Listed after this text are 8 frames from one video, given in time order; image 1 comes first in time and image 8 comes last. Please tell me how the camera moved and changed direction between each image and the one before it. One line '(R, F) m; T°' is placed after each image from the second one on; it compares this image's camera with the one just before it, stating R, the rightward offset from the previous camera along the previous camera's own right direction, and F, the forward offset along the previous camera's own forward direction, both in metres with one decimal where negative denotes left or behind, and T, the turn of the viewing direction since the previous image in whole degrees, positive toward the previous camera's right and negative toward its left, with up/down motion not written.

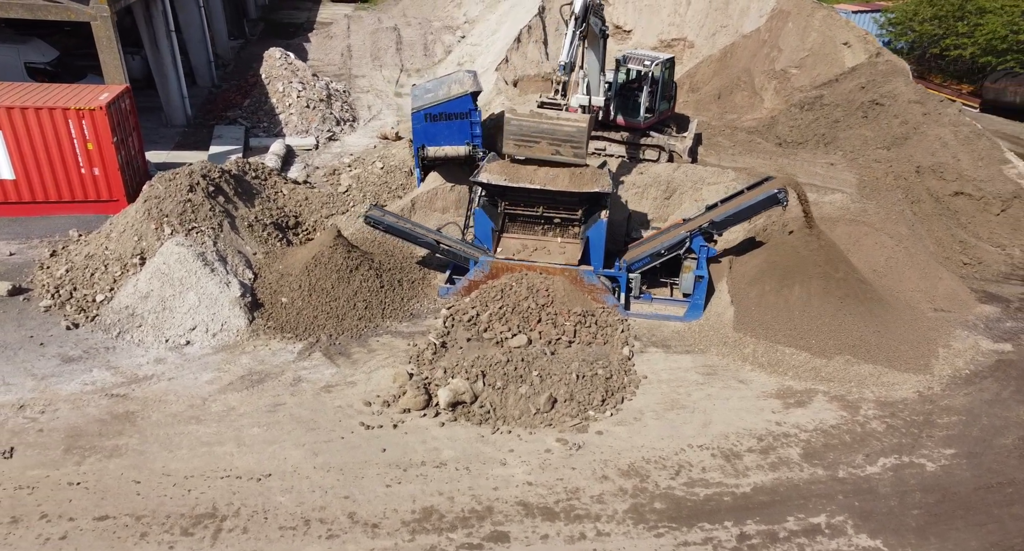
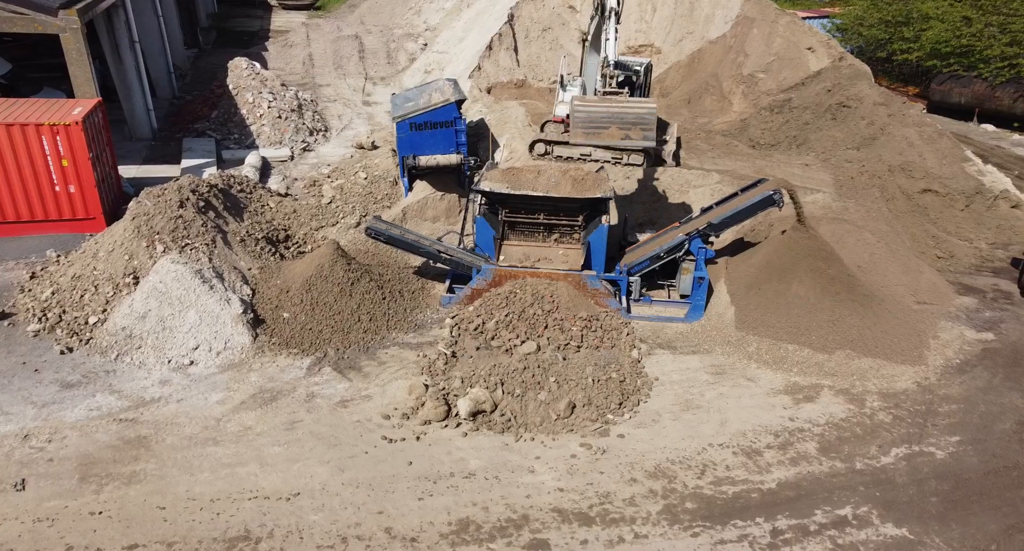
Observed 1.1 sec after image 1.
(-0.5, 0.0) m; +3°
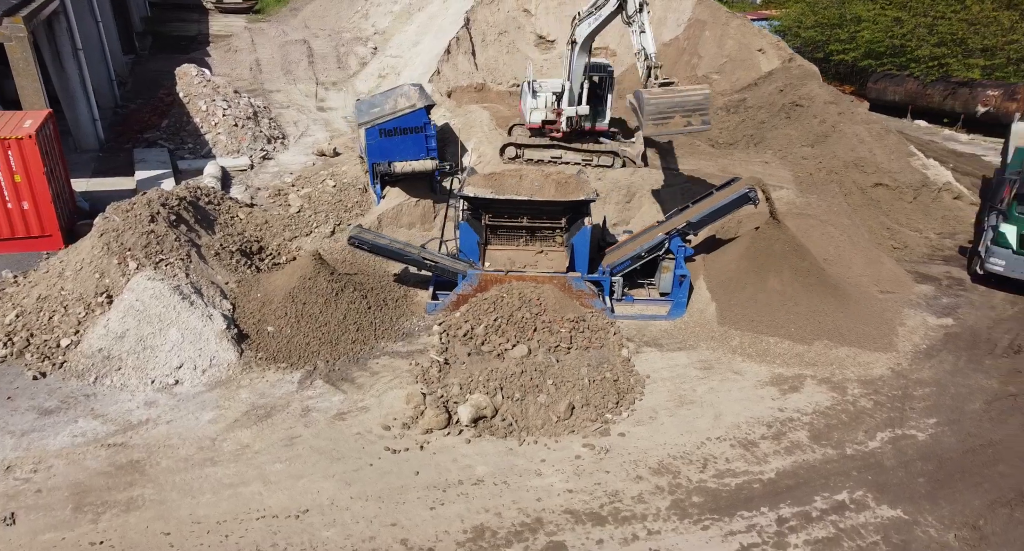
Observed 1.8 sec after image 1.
(-0.4, 0.0) m; +4°
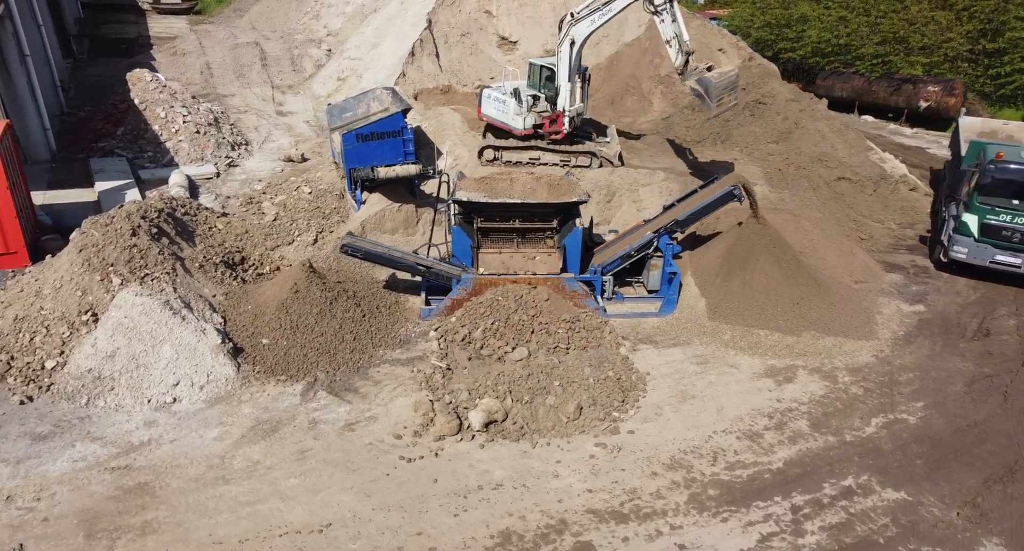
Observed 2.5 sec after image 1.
(-0.5, 0.0) m; +4°
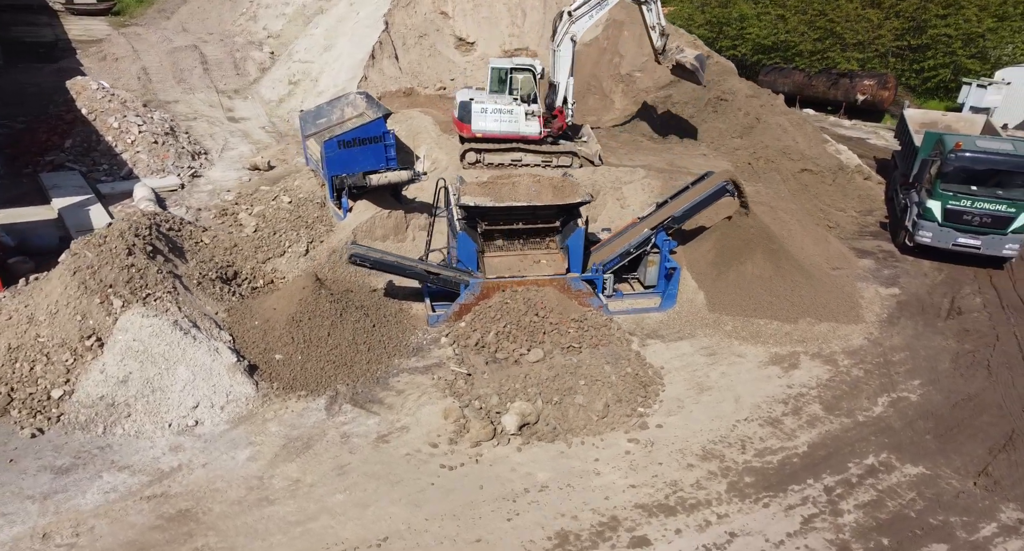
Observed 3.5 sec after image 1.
(-0.8, 0.0) m; +5°
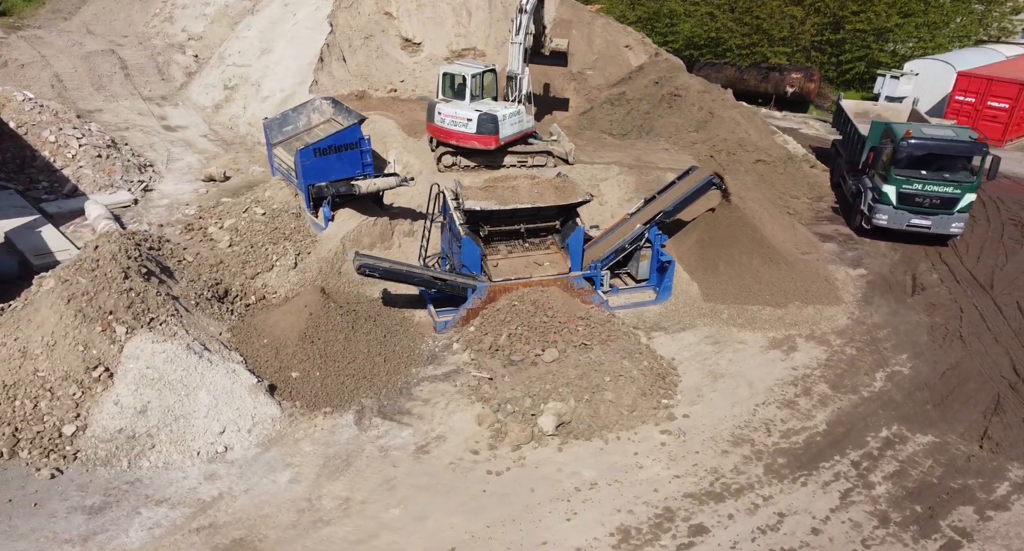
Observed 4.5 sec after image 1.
(-1.0, 0.0) m; +6°
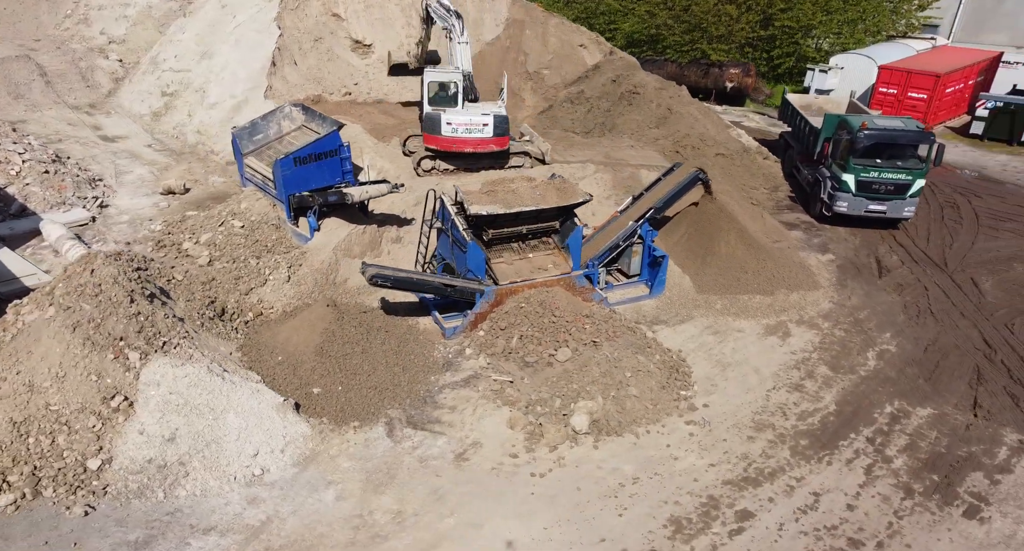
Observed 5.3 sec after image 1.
(-0.9, -0.1) m; +5°
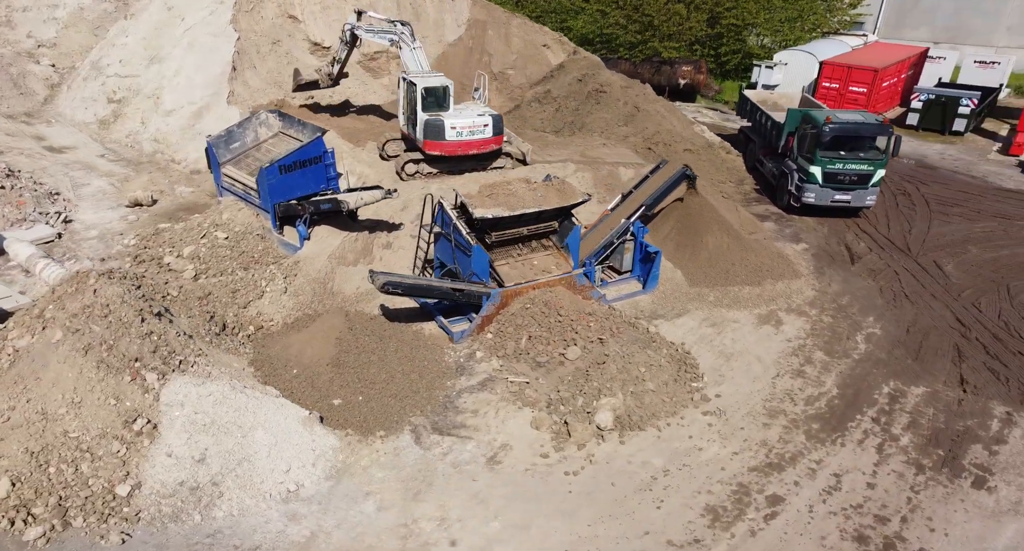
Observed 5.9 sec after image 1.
(-0.7, -0.1) m; +4°
